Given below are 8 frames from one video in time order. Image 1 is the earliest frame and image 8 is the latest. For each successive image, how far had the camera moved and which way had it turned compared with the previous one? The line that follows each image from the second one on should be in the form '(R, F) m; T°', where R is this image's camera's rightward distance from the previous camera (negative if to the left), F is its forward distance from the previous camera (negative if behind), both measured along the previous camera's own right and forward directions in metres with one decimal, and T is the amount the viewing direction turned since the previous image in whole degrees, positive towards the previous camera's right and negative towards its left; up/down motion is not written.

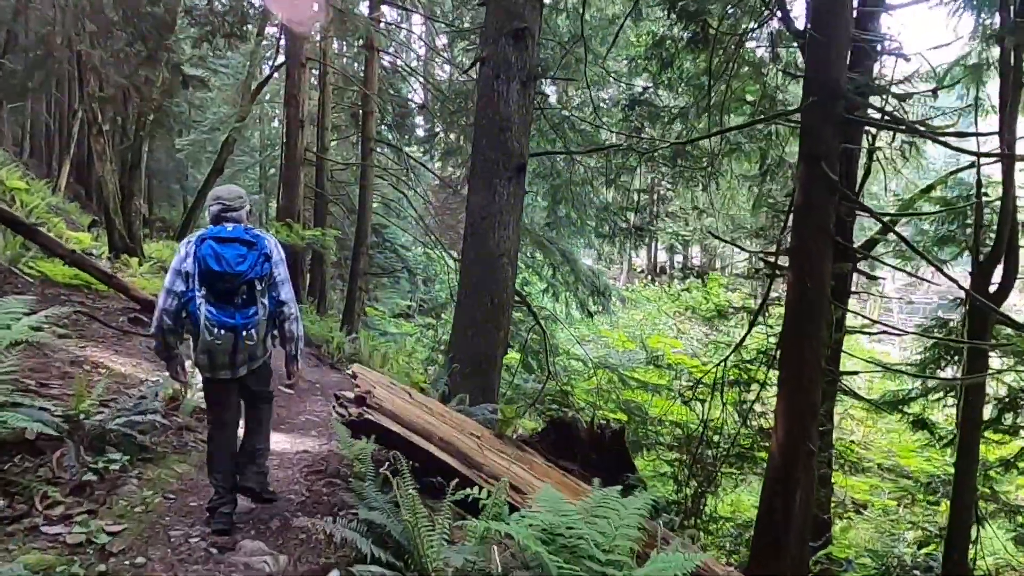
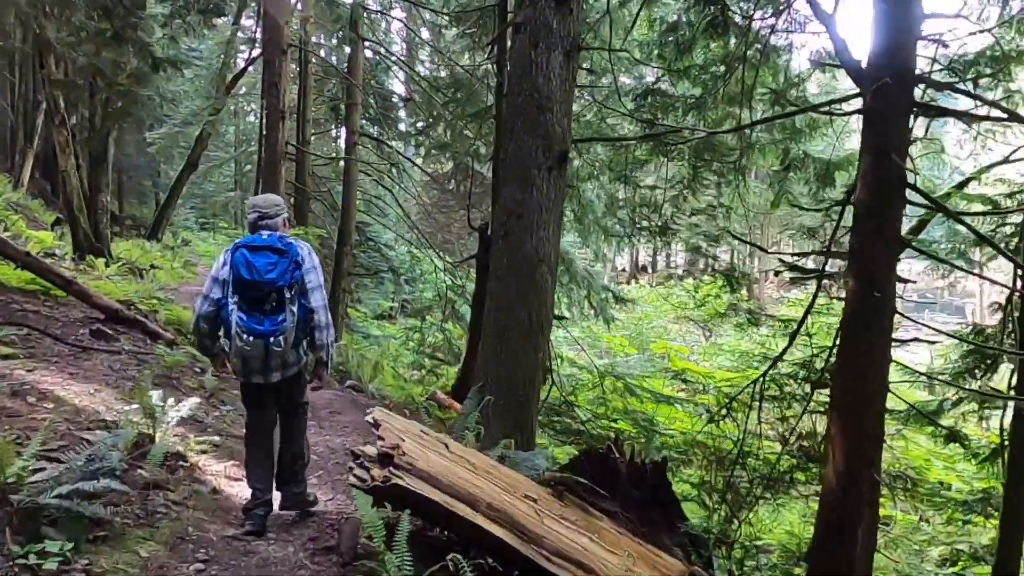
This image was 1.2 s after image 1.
(-0.3, +0.7) m; +2°
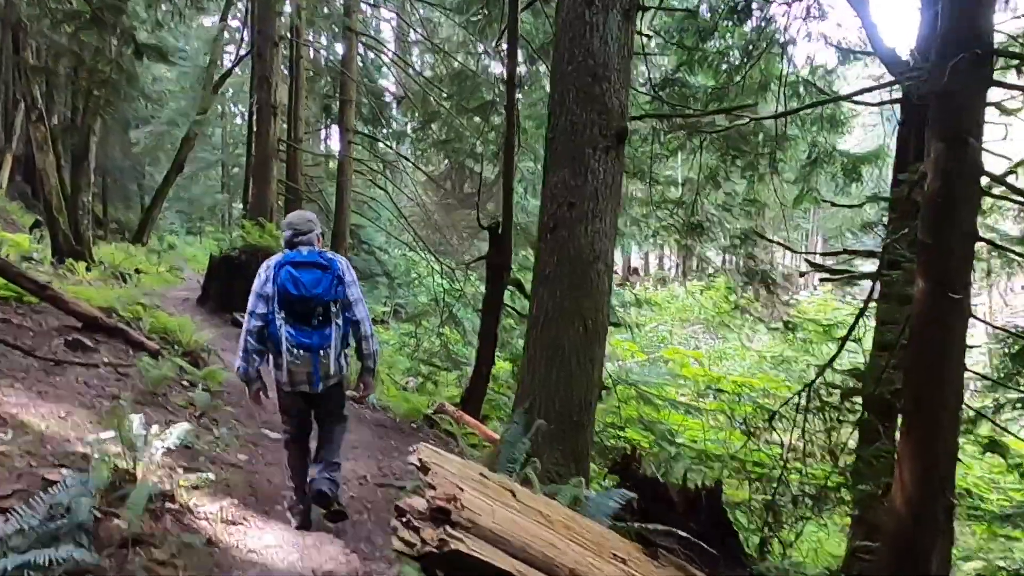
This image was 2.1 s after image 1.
(-0.2, +0.5) m; +1°
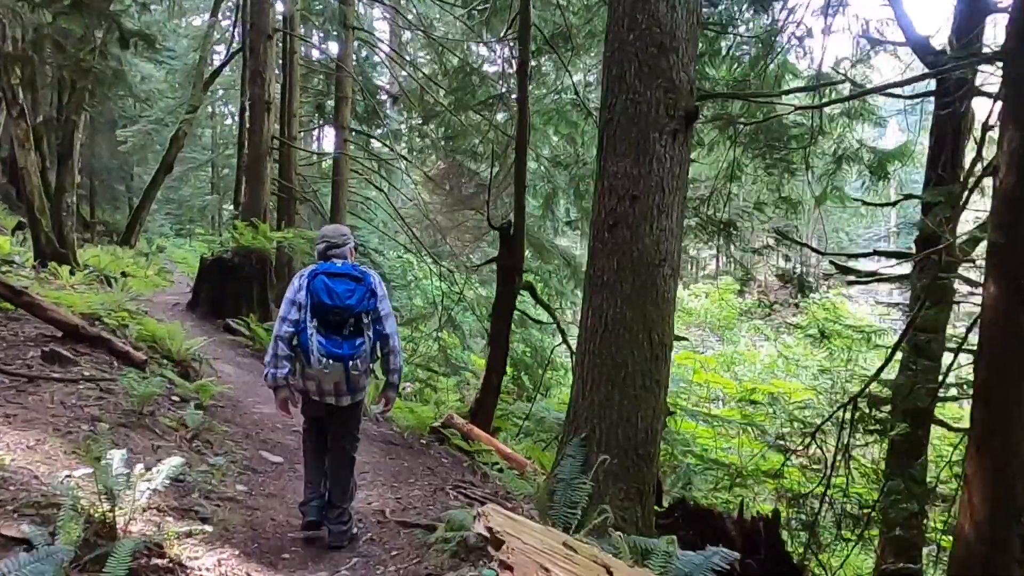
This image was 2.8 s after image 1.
(-0.2, +0.4) m; +1°
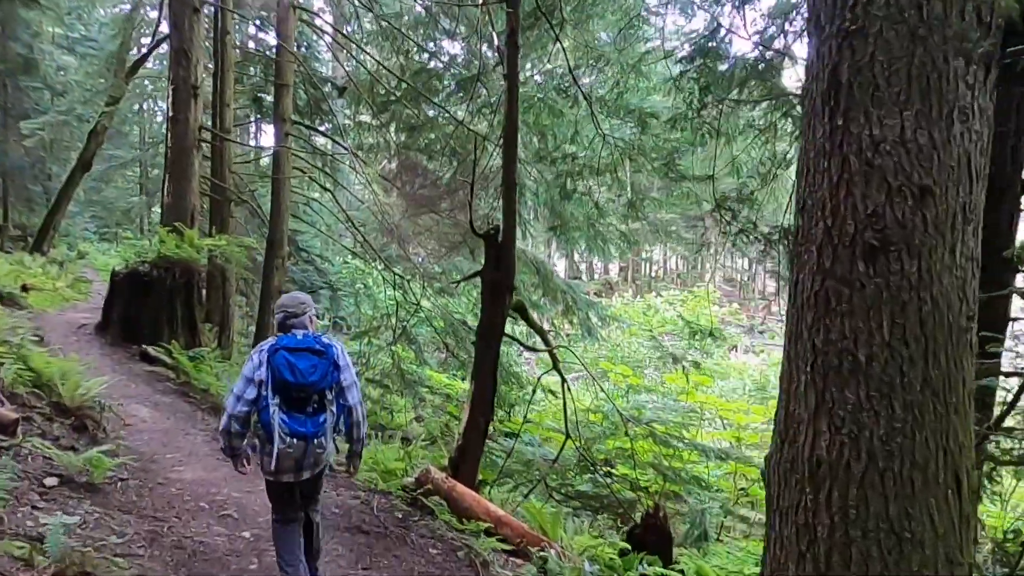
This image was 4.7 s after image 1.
(-0.3, +1.3) m; +4°
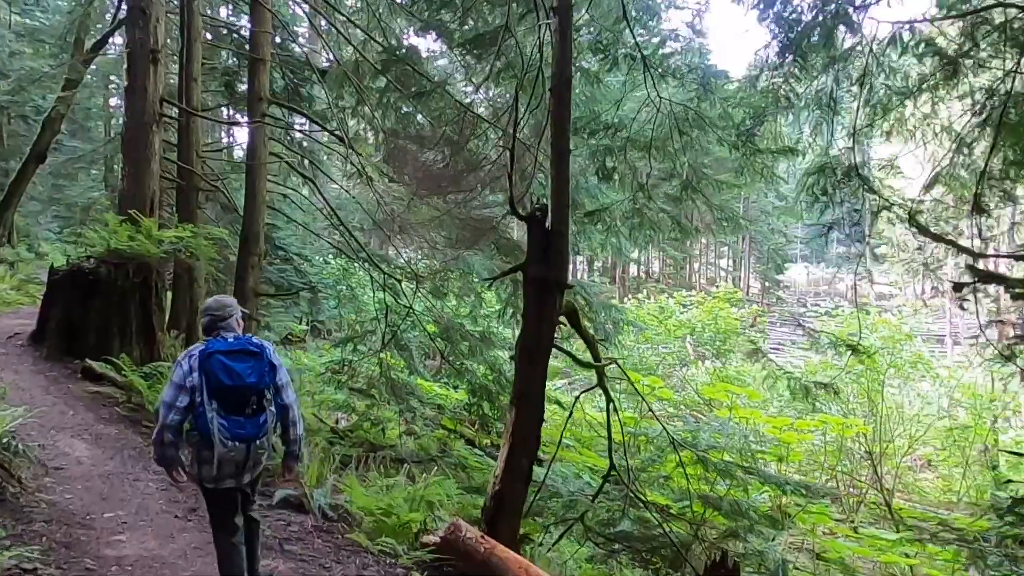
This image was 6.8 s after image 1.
(-0.4, +1.3) m; +2°
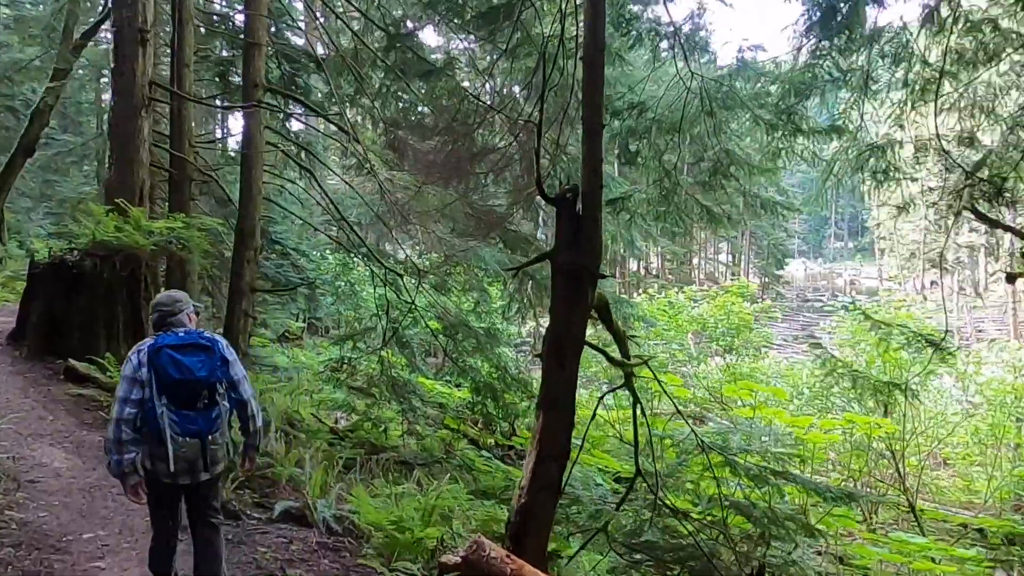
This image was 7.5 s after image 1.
(-0.2, +0.4) m; 0°
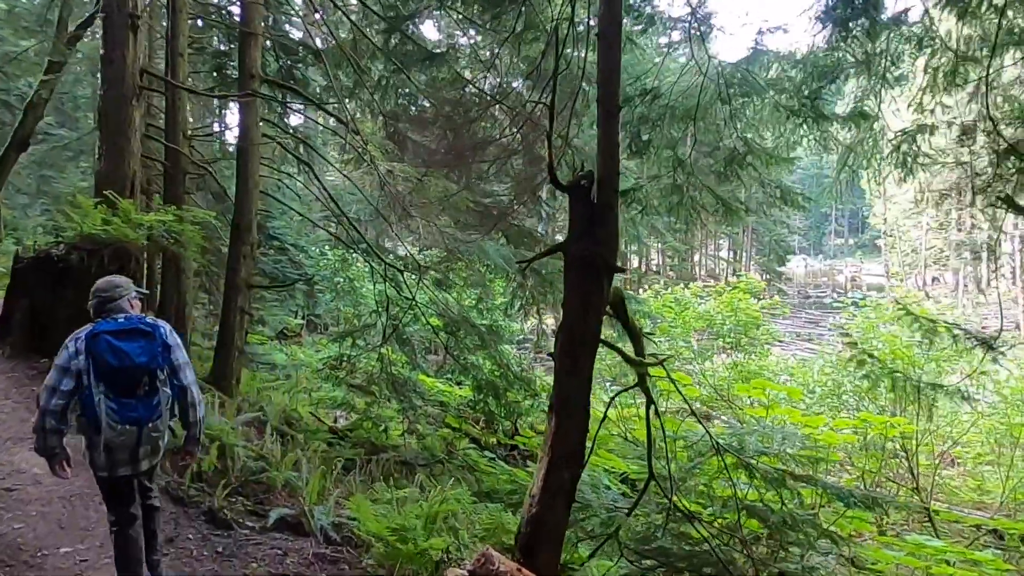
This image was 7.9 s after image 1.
(-0.1, +0.3) m; 0°
